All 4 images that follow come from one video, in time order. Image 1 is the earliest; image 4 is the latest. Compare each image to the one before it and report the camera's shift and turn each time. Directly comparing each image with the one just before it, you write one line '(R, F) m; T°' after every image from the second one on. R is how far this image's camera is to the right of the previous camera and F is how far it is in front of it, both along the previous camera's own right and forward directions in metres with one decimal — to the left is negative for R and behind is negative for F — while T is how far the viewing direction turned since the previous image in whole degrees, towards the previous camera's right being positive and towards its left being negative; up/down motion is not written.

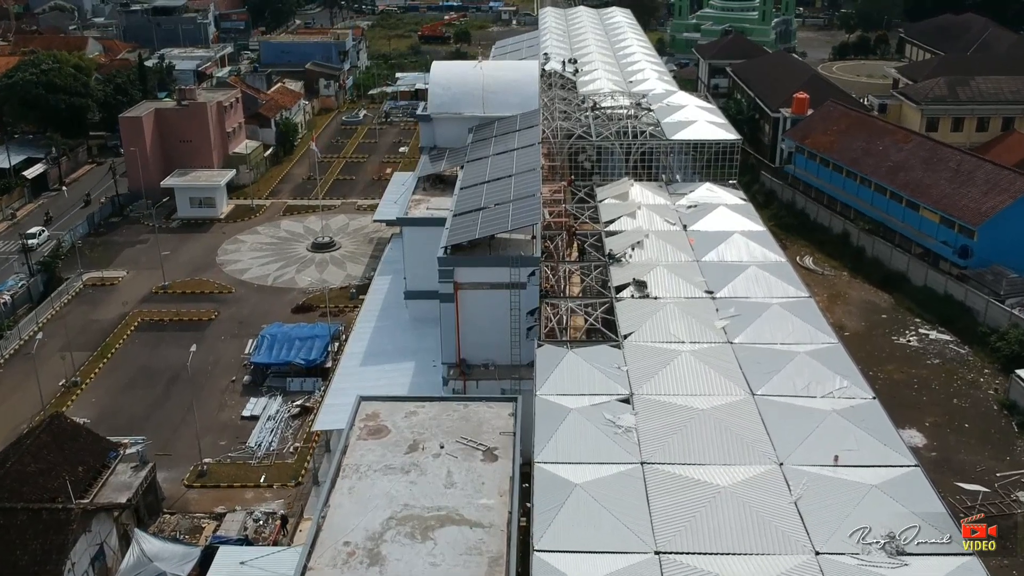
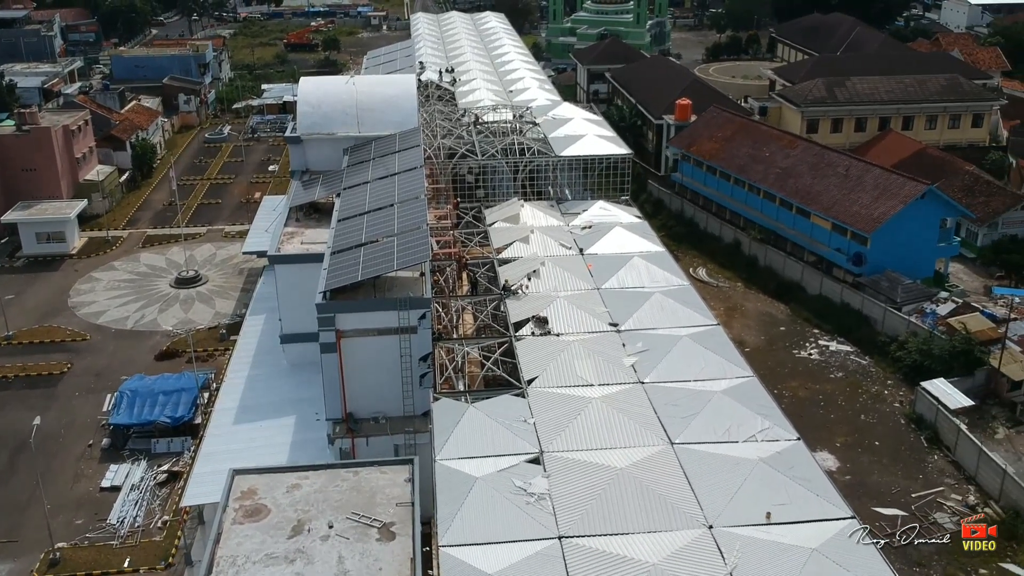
(-0.1, +1.8) m; +7°
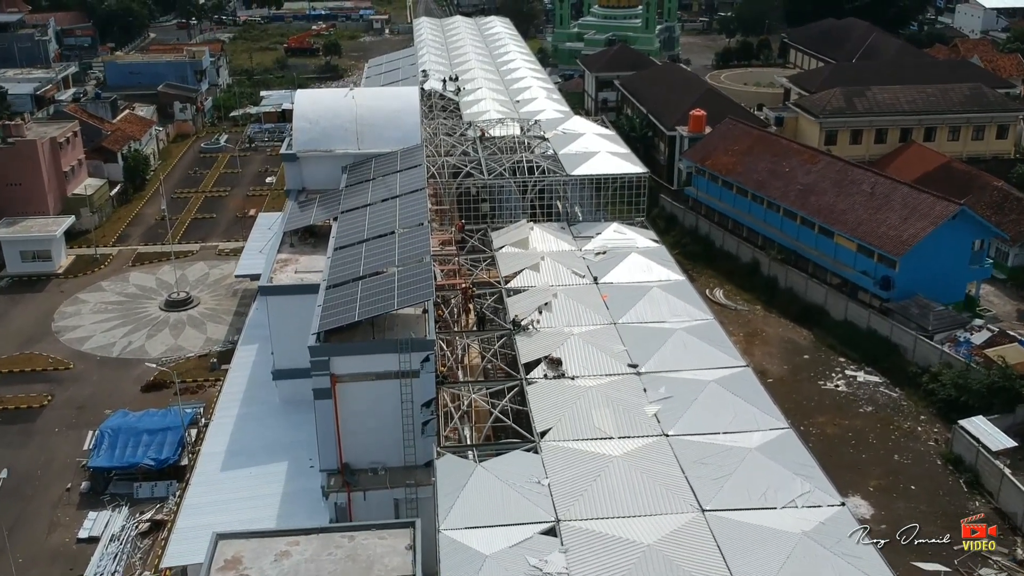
(-0.1, +1.5) m; 0°
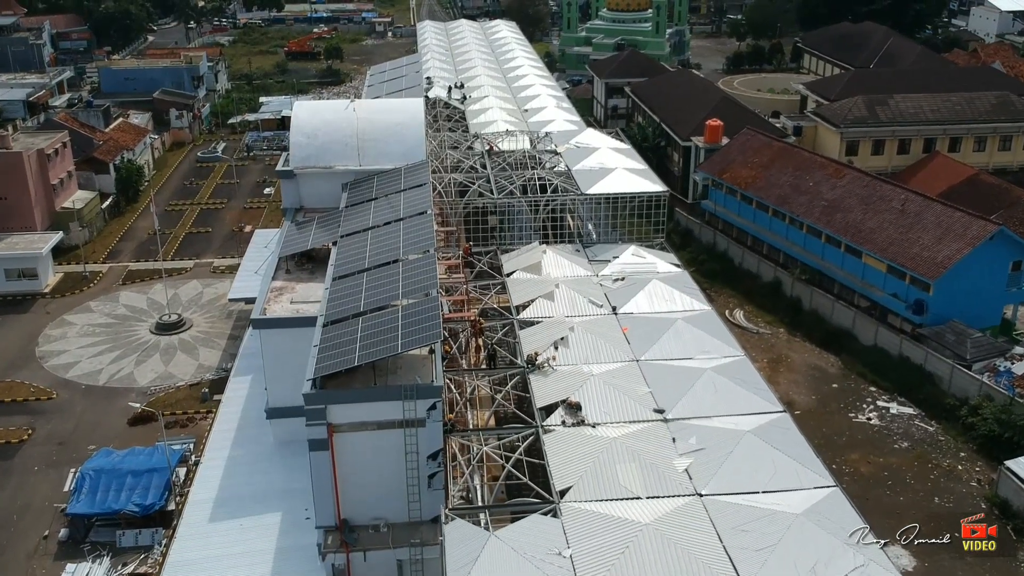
(-0.2, +1.5) m; 0°
